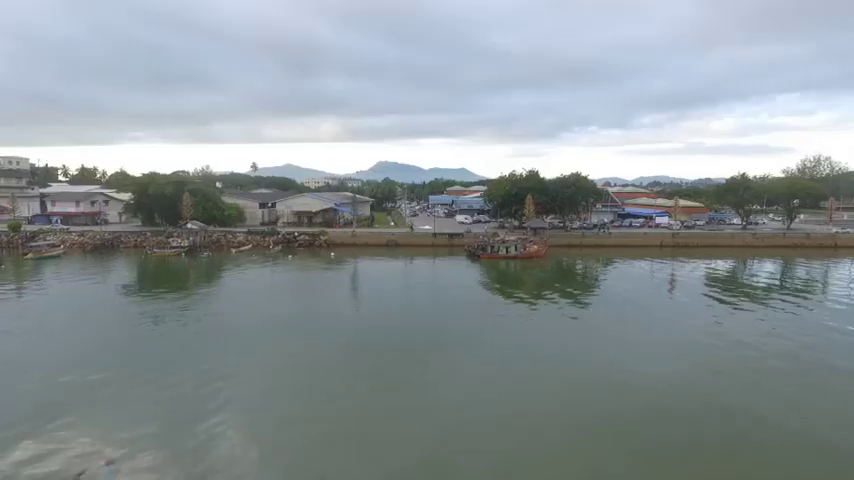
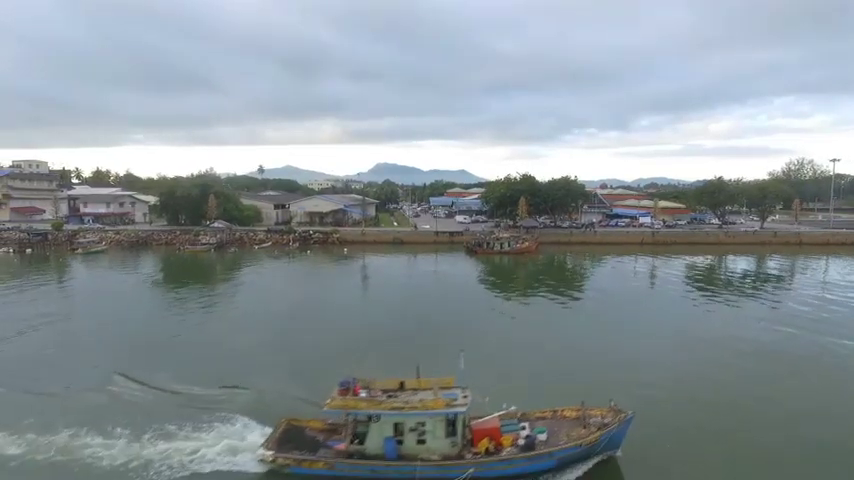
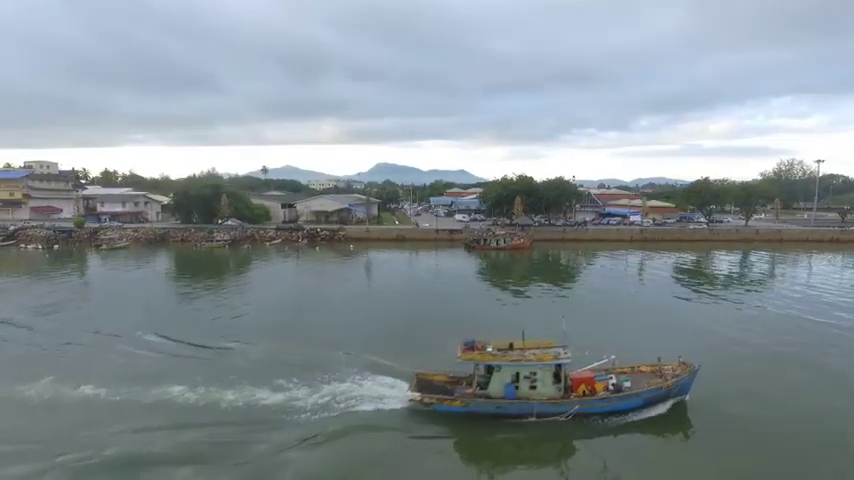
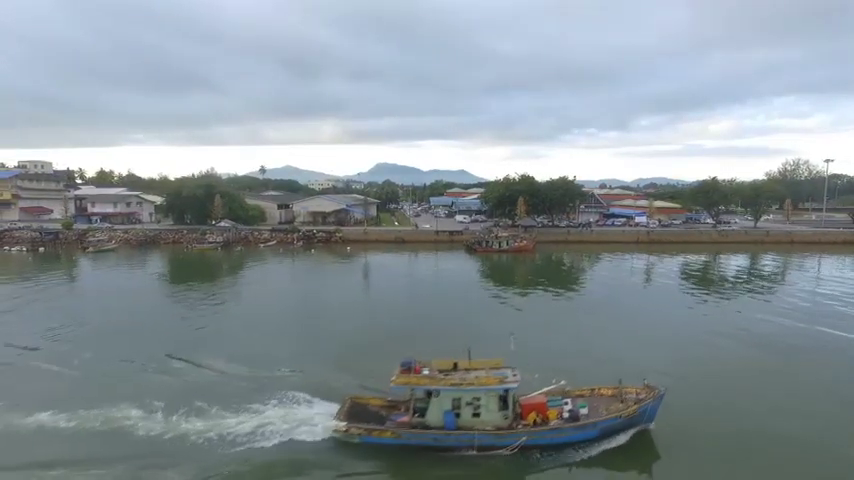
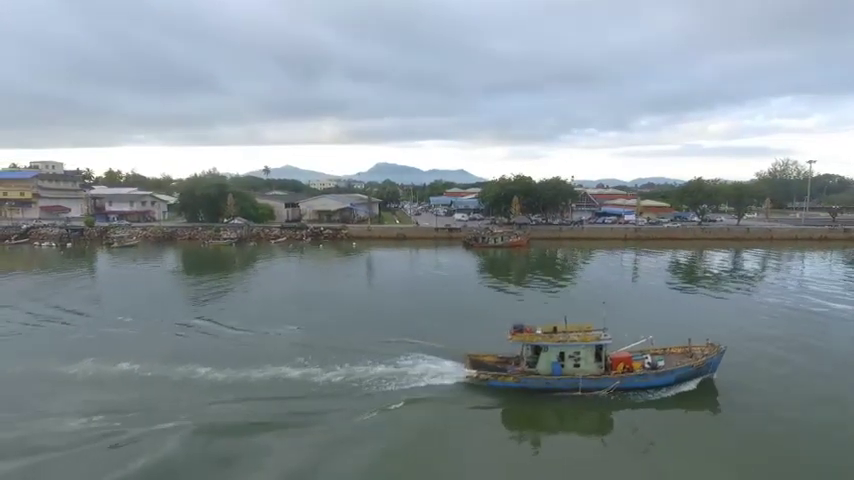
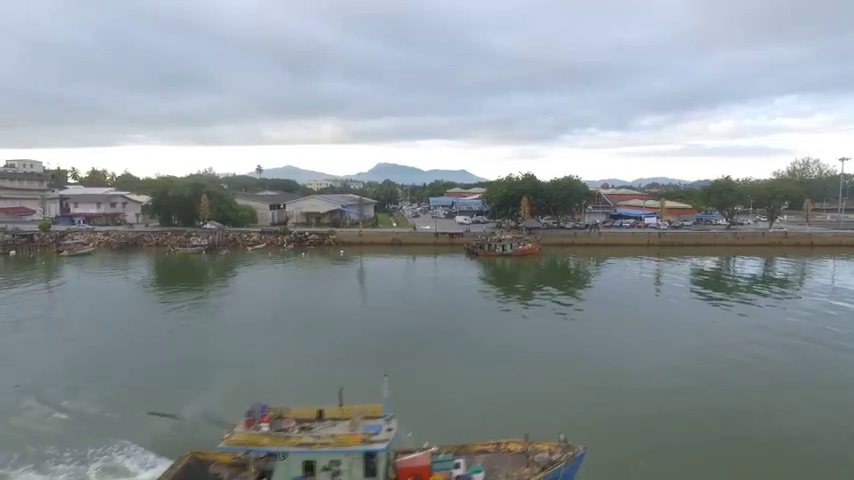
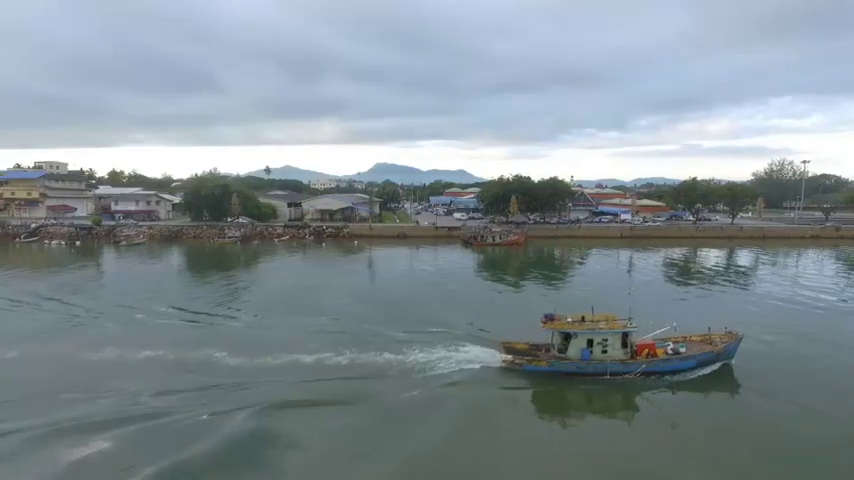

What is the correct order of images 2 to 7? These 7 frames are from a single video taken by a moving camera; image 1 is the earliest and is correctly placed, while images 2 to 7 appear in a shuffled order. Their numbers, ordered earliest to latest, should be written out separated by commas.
6, 2, 4, 3, 5, 7
